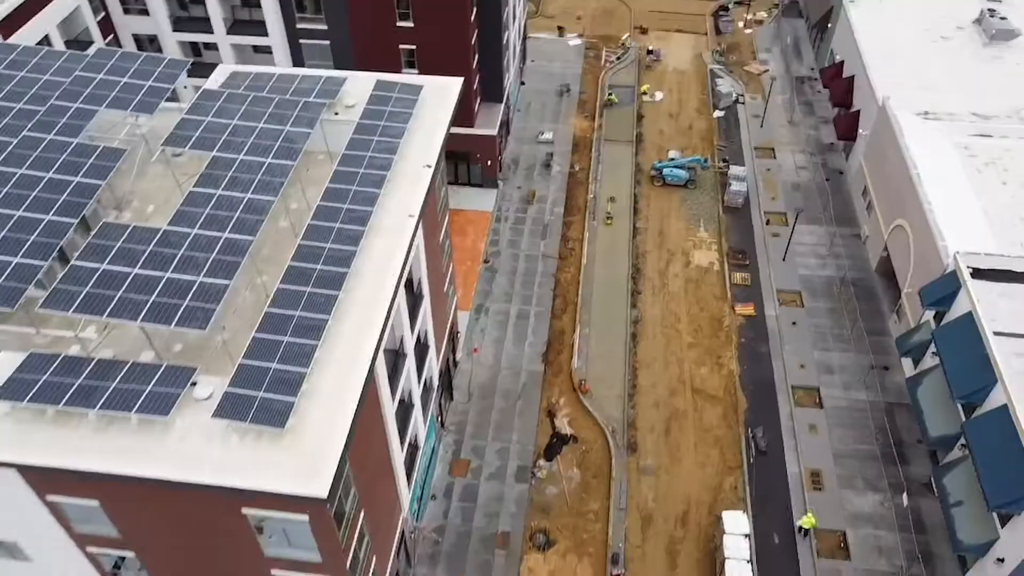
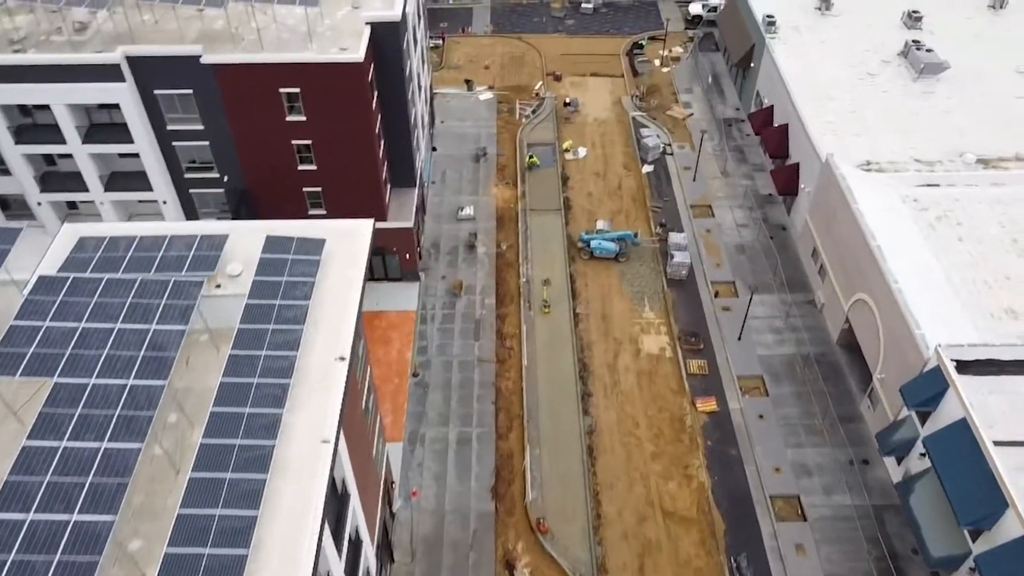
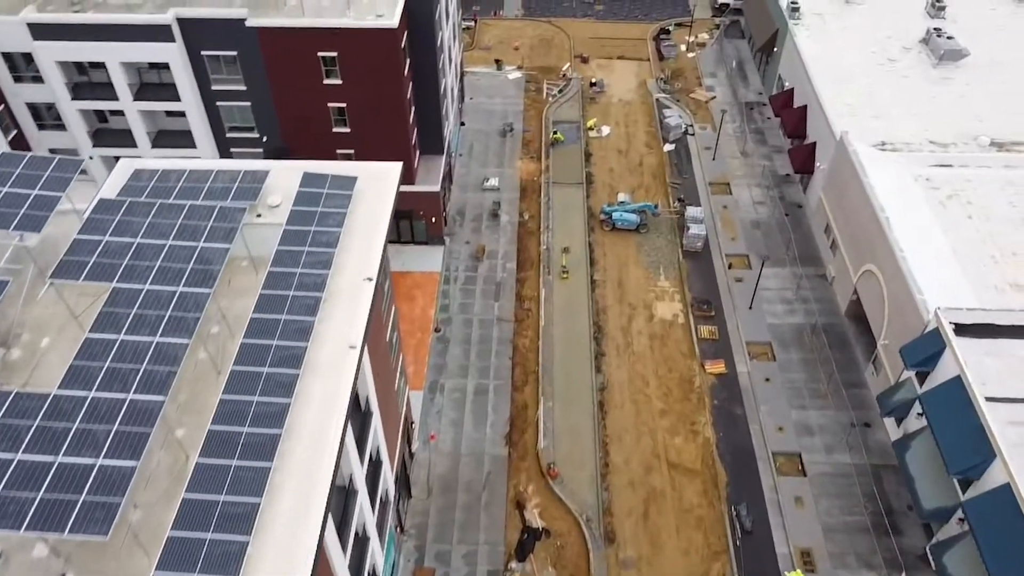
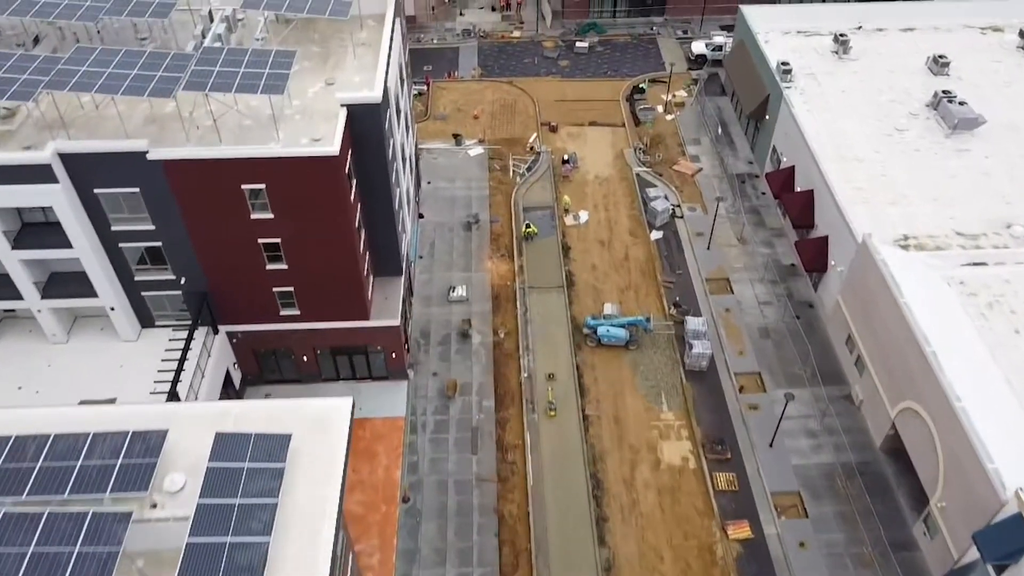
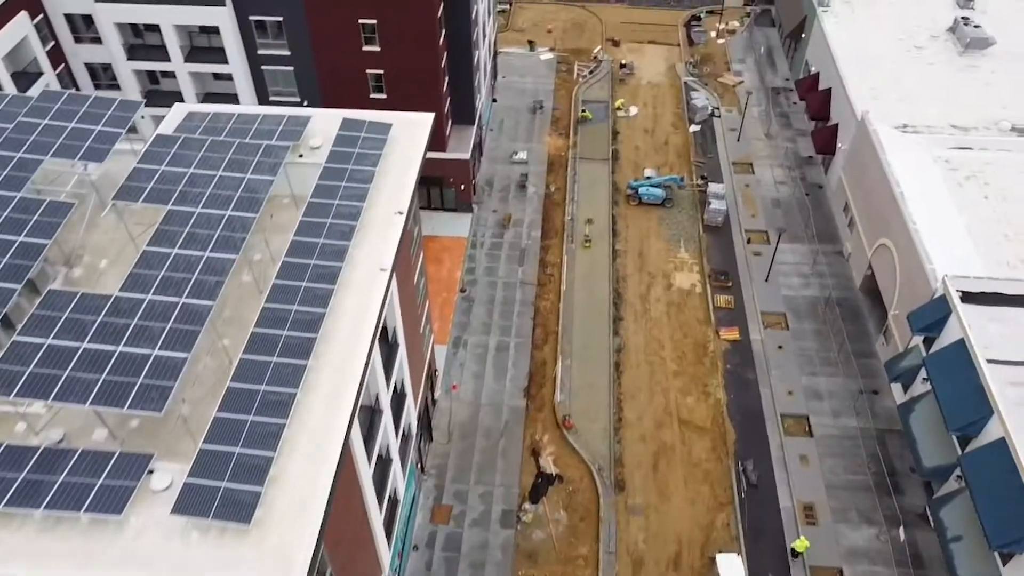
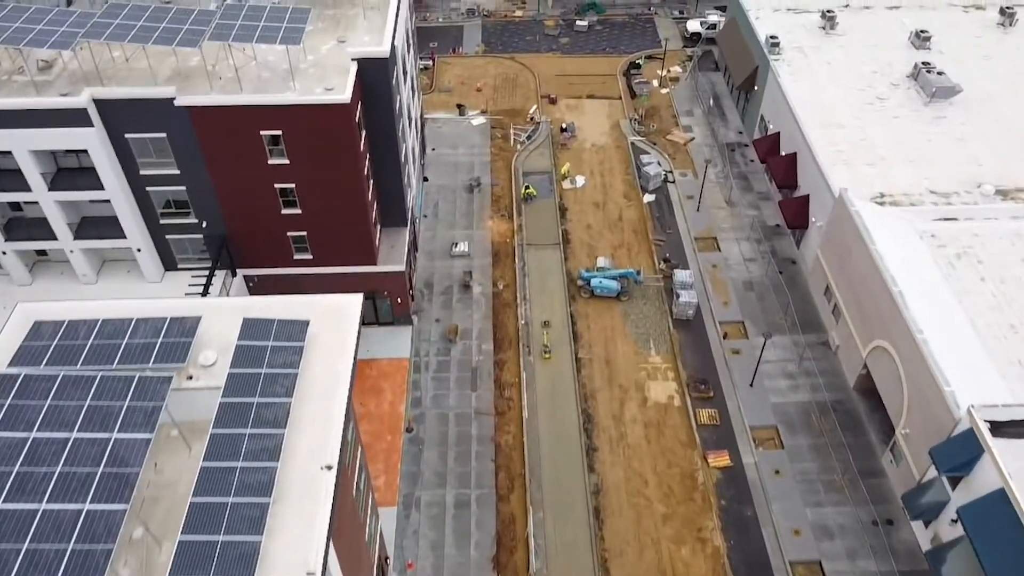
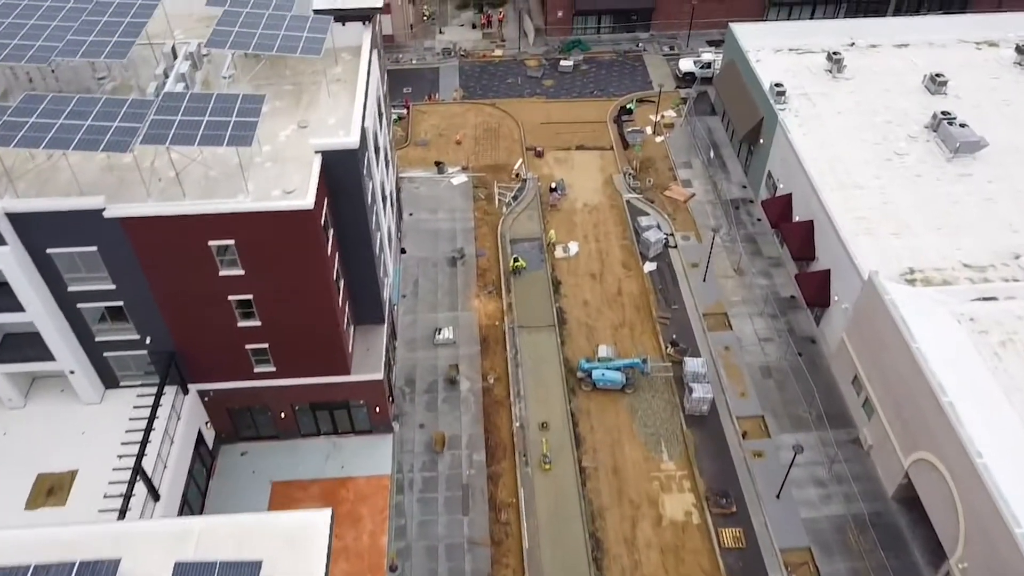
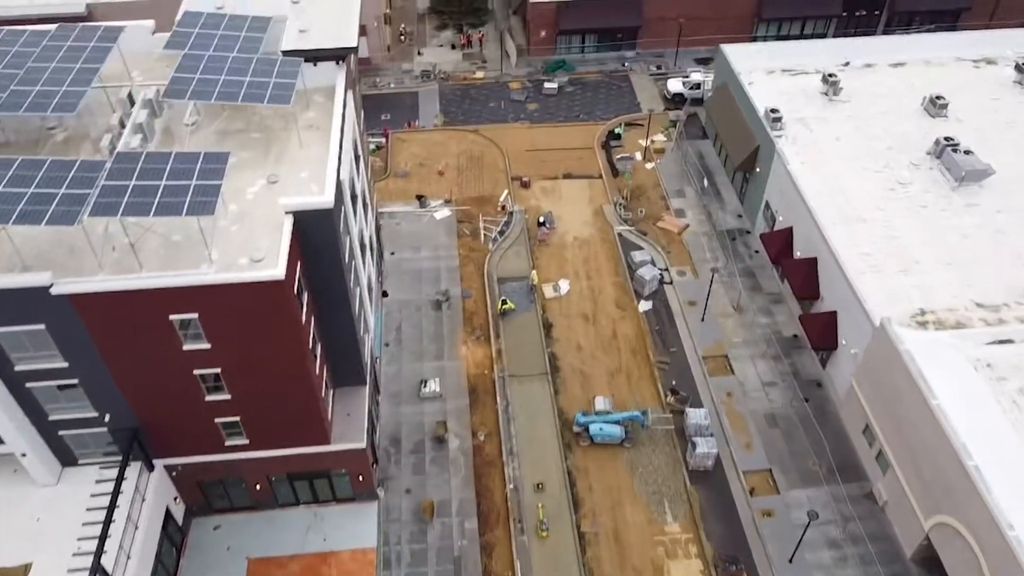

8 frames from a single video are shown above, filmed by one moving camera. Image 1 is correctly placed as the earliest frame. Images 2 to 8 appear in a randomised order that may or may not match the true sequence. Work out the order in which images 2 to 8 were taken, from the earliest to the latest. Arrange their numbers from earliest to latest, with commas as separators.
5, 3, 2, 6, 4, 7, 8
